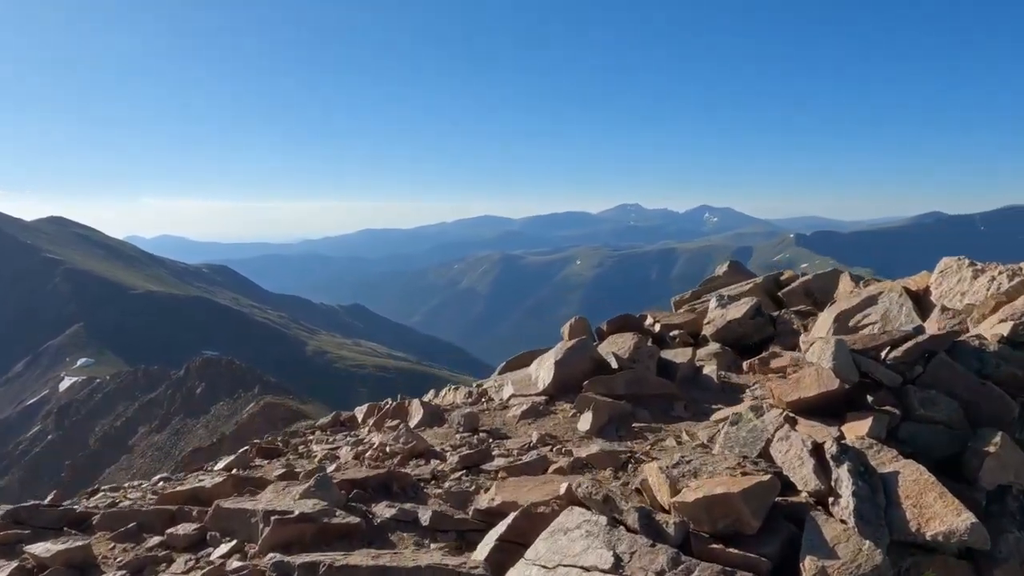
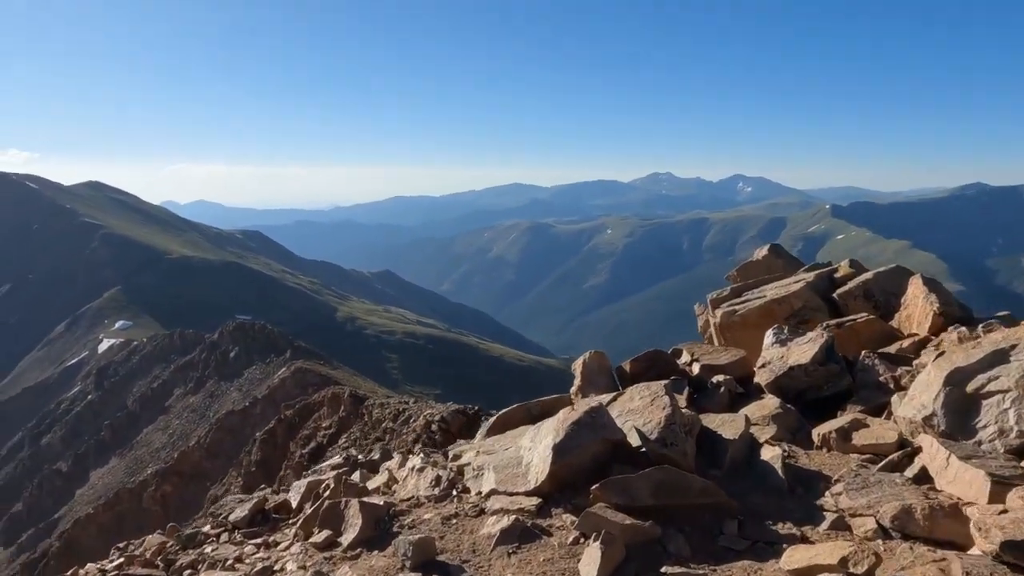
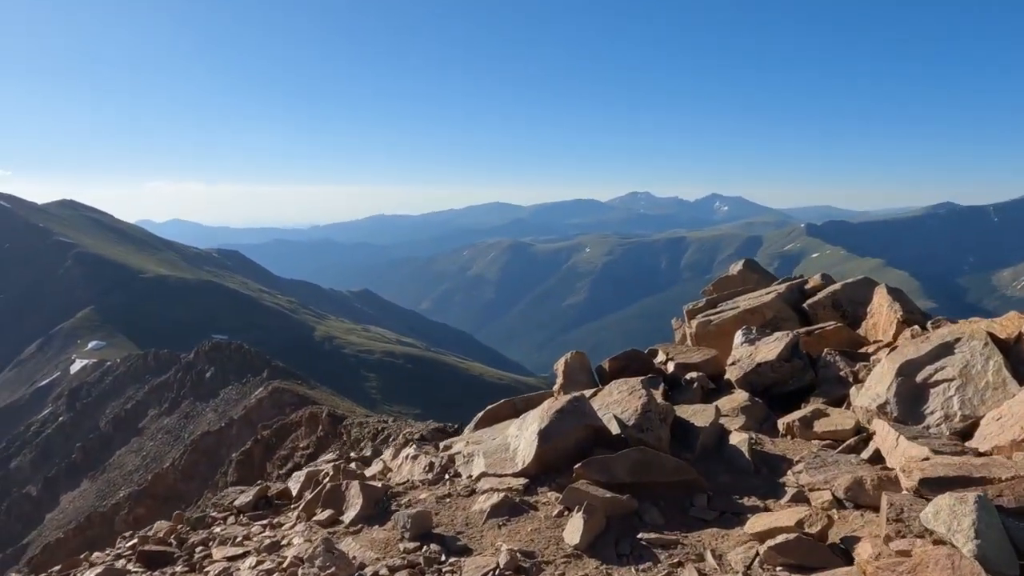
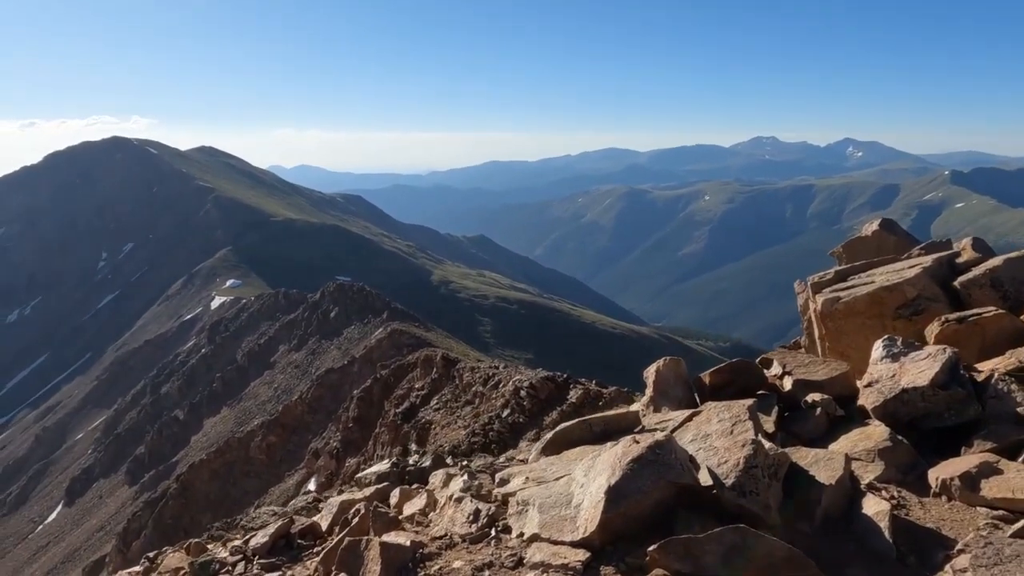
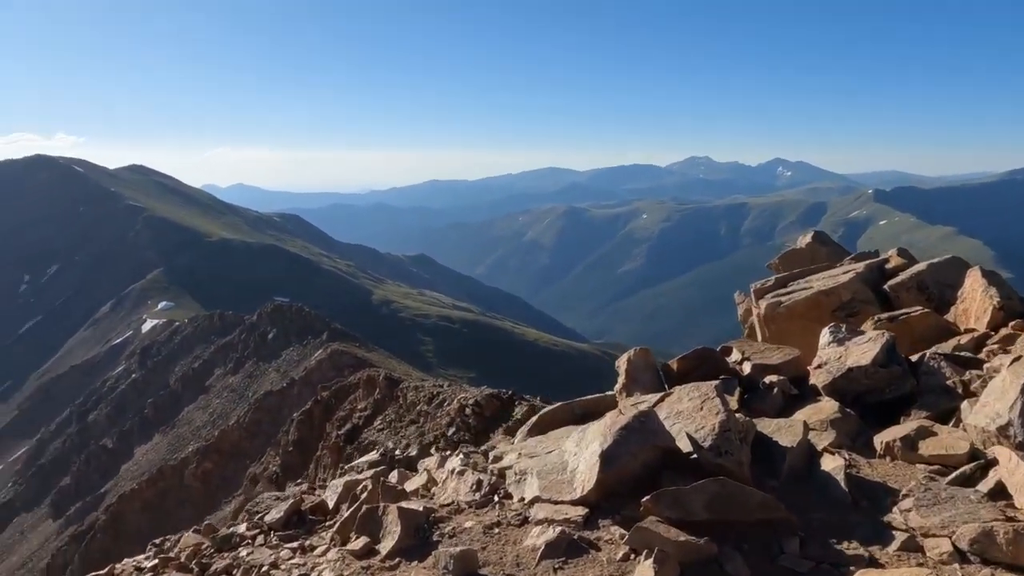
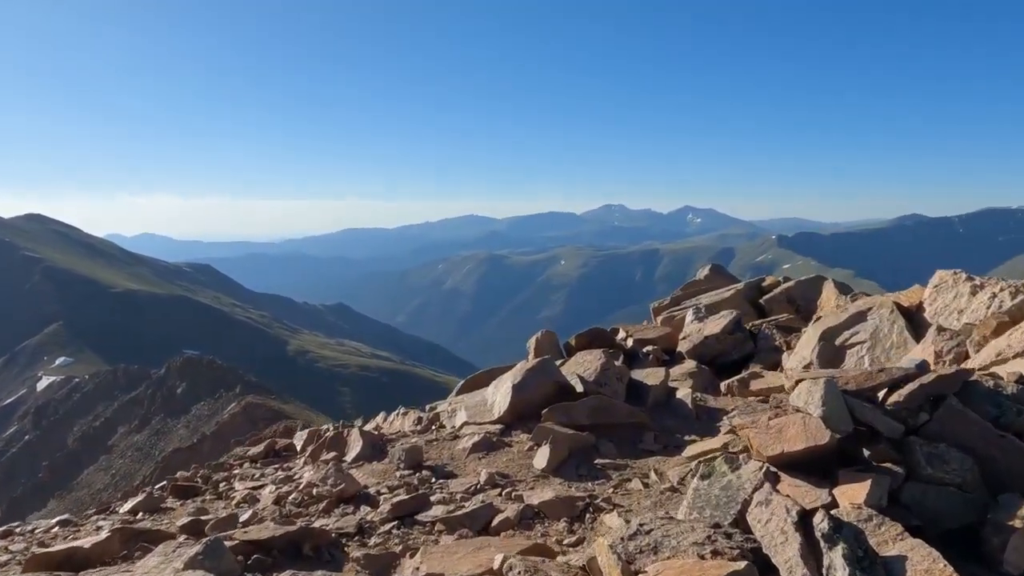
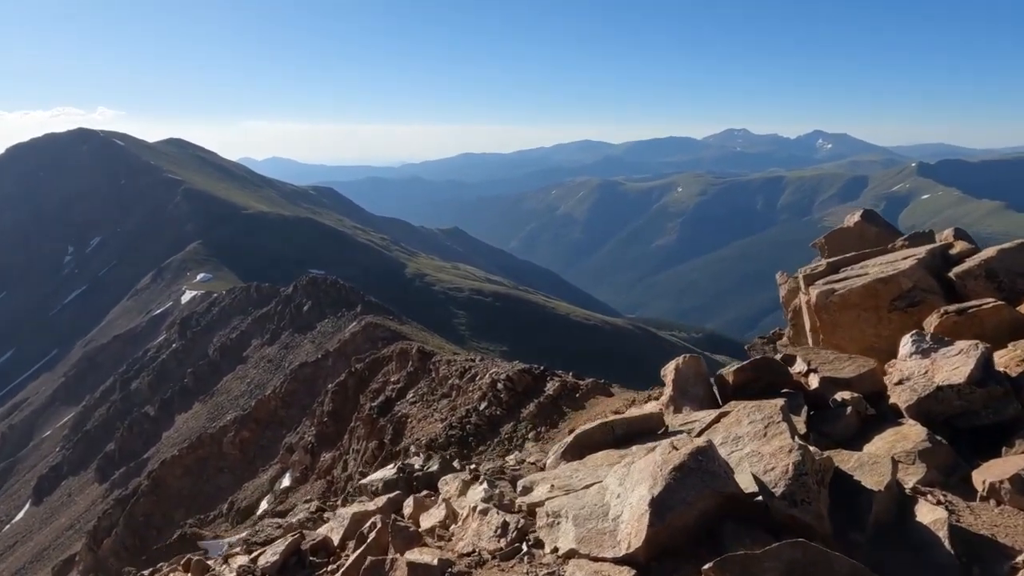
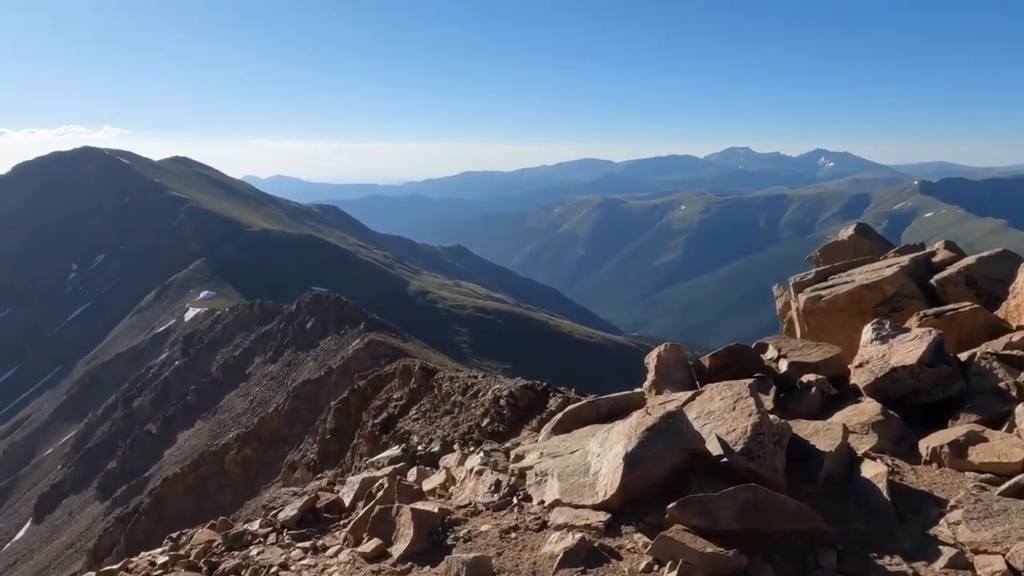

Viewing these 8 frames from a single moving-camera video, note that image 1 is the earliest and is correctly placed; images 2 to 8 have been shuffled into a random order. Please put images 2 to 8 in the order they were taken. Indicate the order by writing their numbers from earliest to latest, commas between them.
6, 3, 2, 5, 8, 4, 7
